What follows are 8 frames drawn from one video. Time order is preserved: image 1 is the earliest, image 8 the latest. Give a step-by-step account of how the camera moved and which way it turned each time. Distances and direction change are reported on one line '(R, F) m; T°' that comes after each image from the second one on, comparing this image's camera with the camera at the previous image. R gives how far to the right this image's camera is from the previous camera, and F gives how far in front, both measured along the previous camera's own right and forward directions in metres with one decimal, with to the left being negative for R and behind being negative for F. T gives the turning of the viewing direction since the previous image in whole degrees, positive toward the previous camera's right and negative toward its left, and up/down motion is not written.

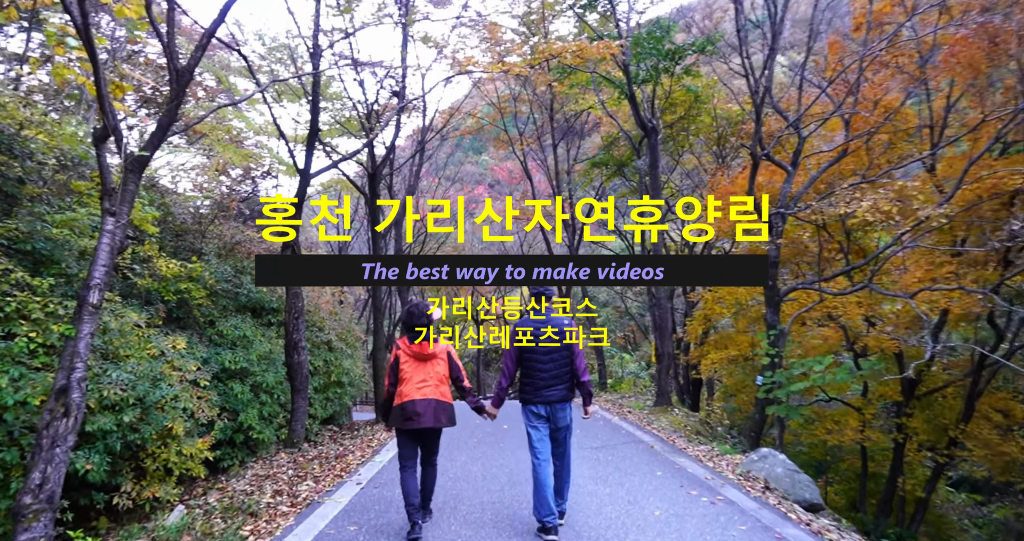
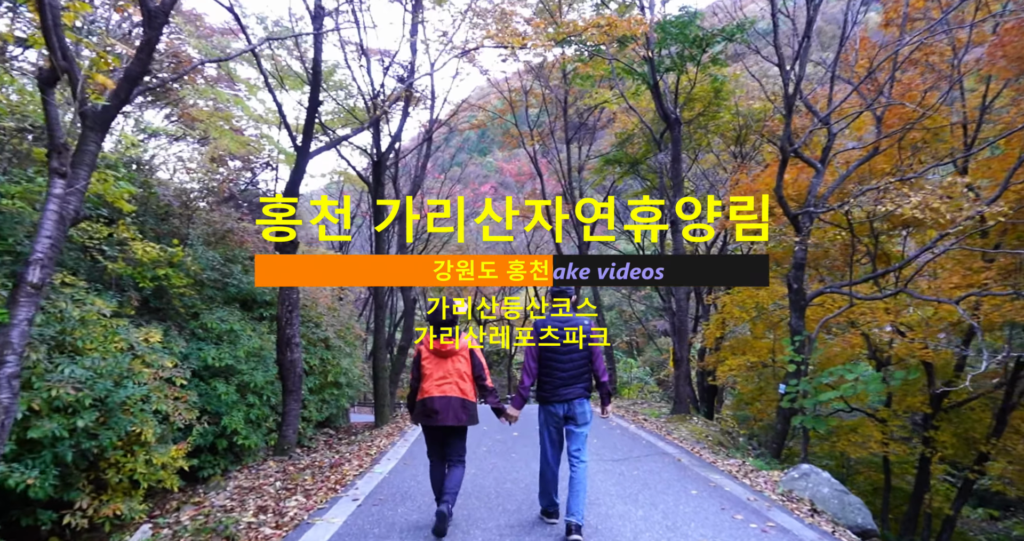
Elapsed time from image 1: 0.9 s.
(-0.1, +0.7) m; 0°
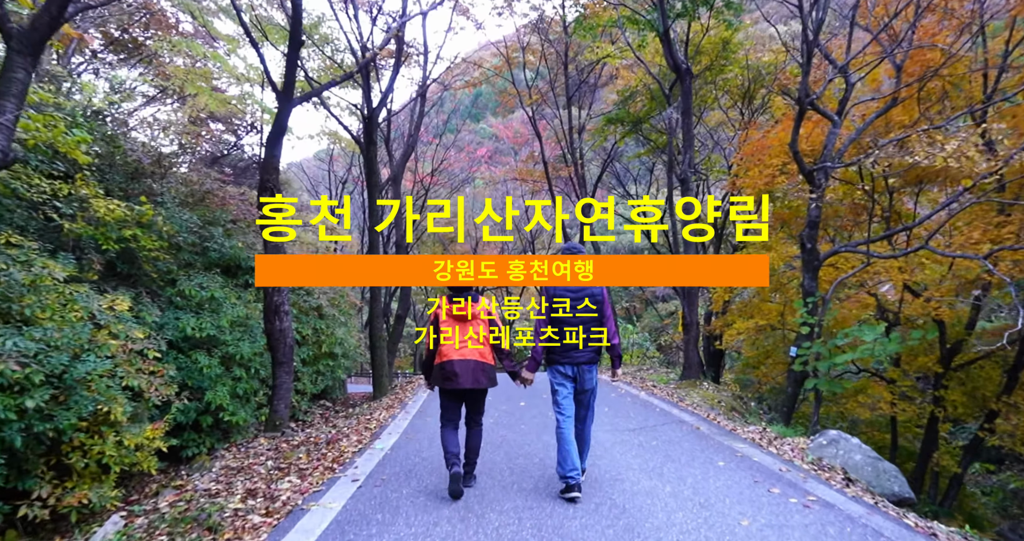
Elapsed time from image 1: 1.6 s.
(-0.1, +0.5) m; 0°
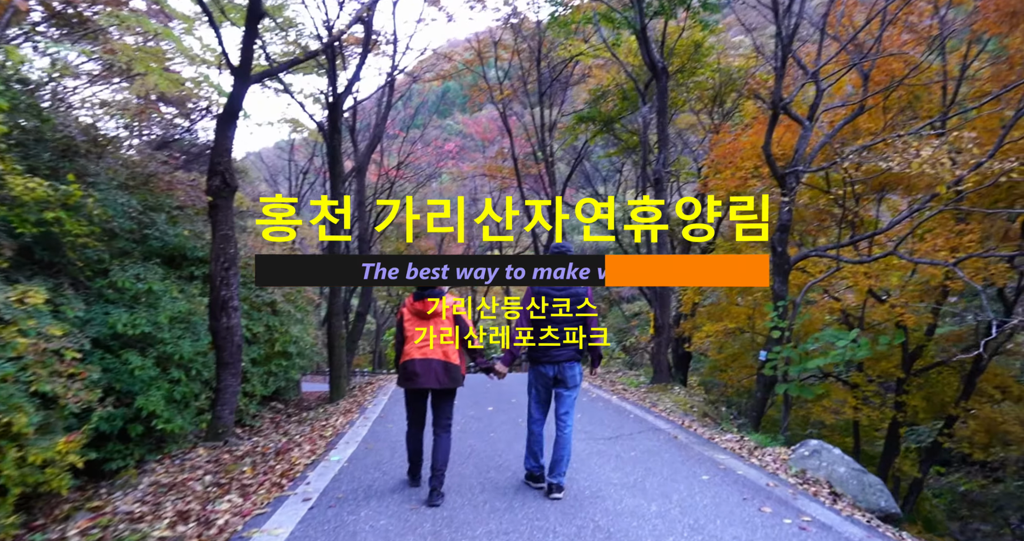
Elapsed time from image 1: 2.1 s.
(-0.1, +0.4) m; +3°
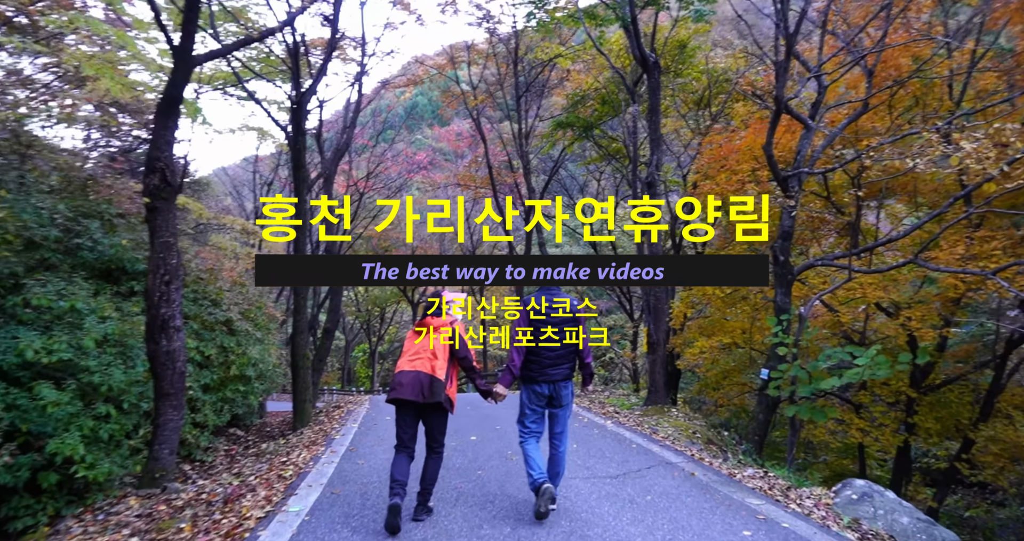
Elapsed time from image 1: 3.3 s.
(-0.2, +0.8) m; +2°
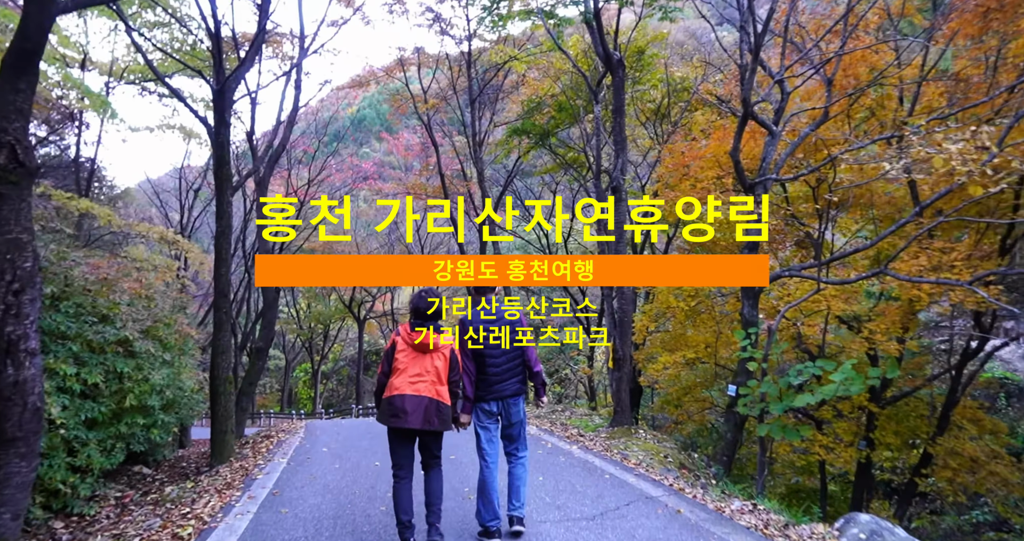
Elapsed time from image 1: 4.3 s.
(0.0, +0.9) m; +4°
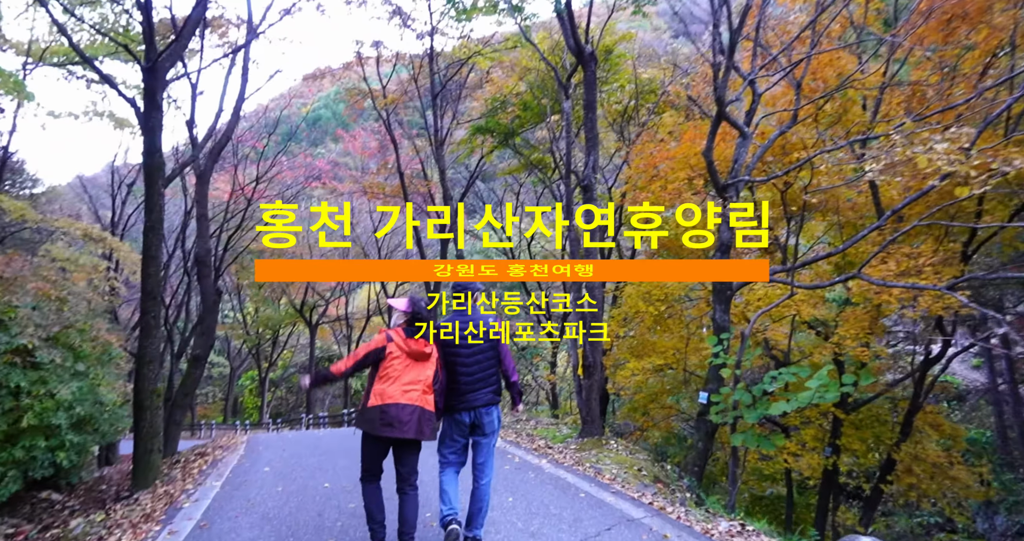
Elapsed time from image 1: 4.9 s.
(-0.1, +0.6) m; +4°
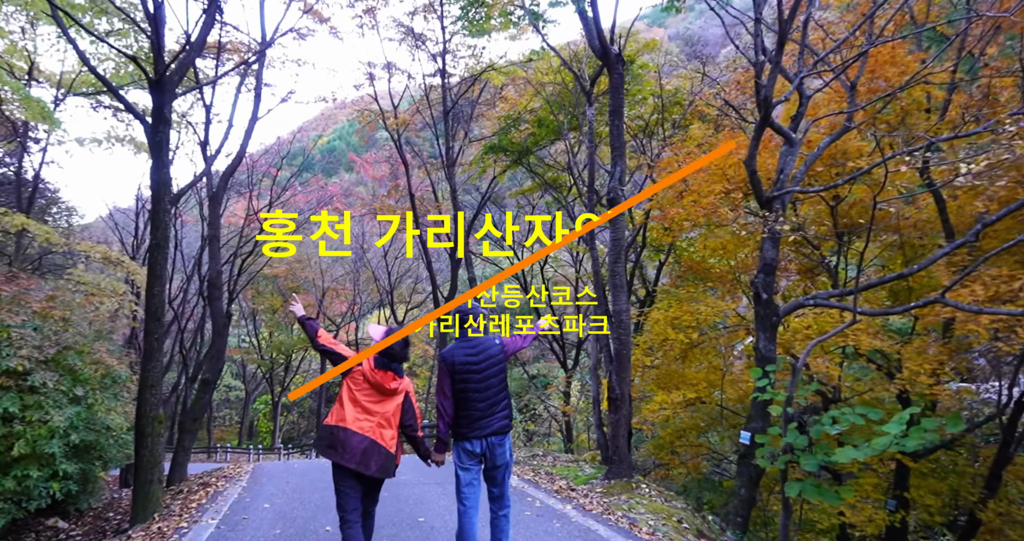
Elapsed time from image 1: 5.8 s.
(-0.1, +0.6) m; -2°
